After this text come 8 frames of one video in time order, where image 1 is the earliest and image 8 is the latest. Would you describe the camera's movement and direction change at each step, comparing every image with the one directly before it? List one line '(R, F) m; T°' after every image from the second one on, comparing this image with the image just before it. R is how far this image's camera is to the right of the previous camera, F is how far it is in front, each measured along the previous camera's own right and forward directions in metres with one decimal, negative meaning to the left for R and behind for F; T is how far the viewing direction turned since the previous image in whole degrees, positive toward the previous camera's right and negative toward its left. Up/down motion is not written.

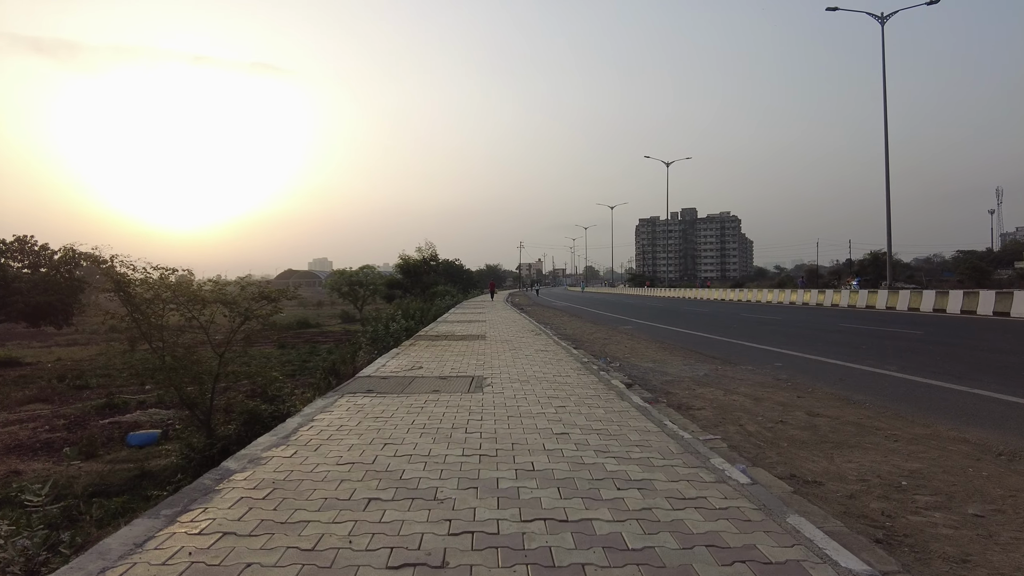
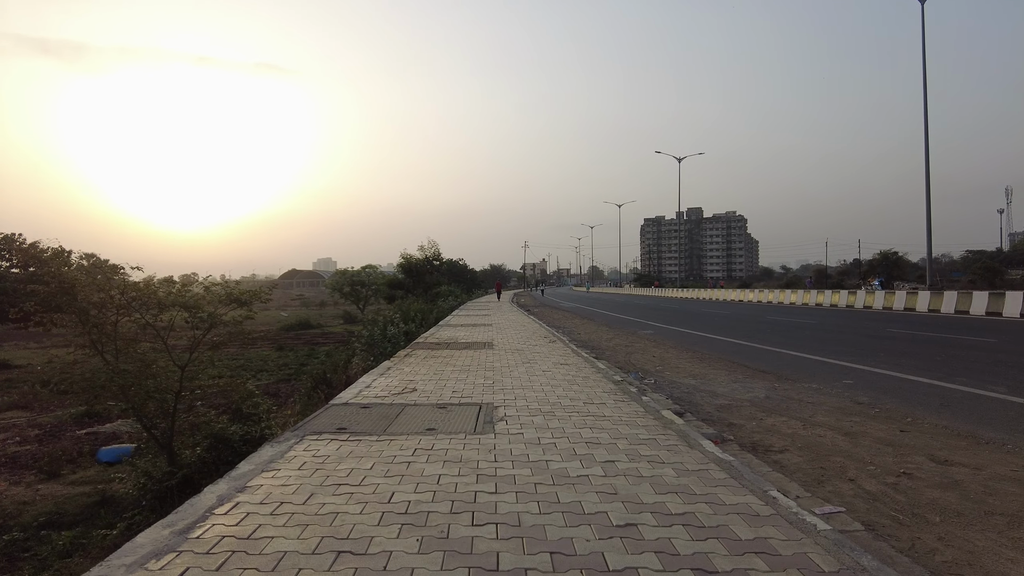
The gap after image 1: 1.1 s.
(-0.1, +1.6) m; 0°
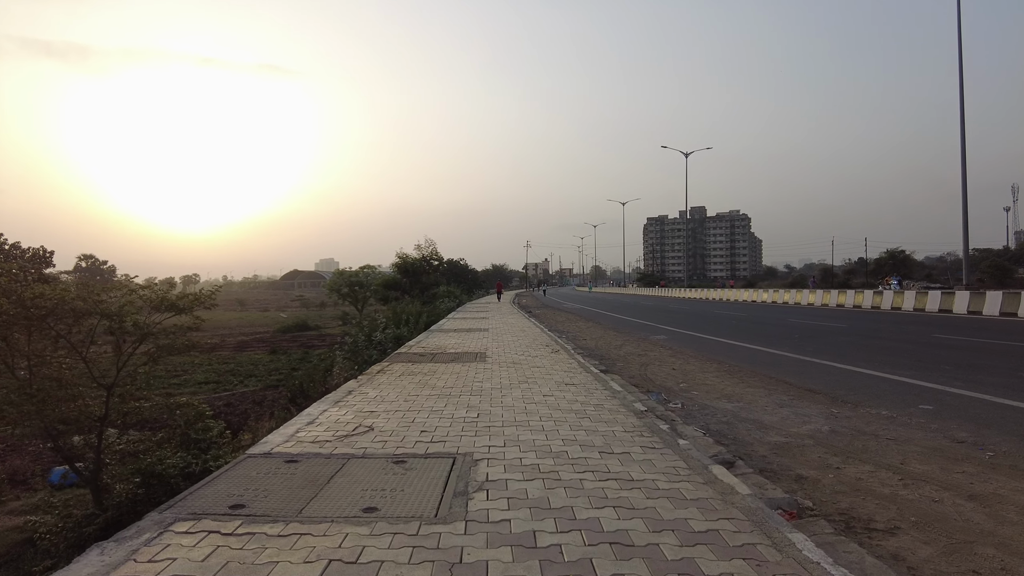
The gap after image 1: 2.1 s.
(+0.1, +1.6) m; 0°
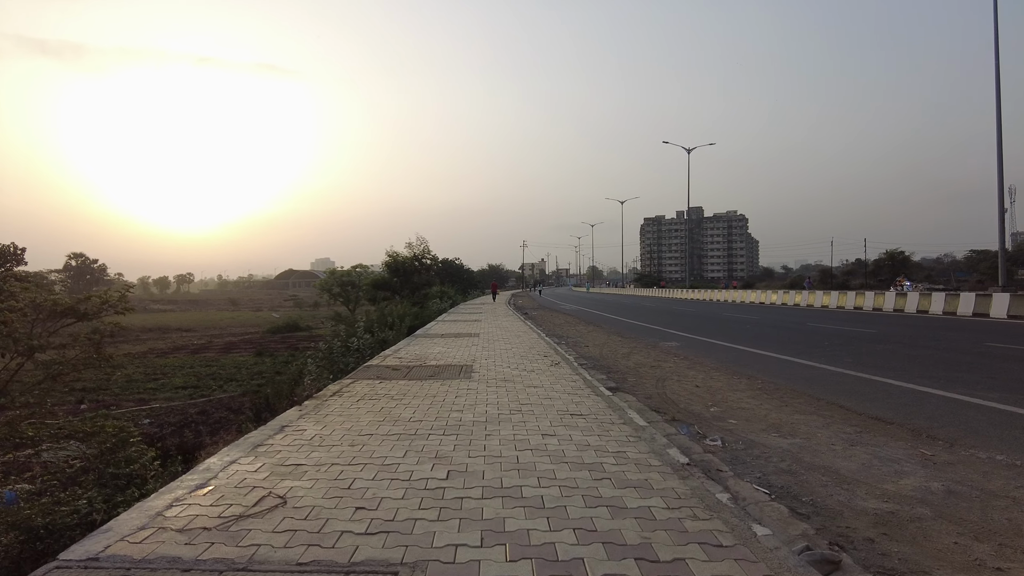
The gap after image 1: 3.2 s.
(+0.1, +1.6) m; 0°
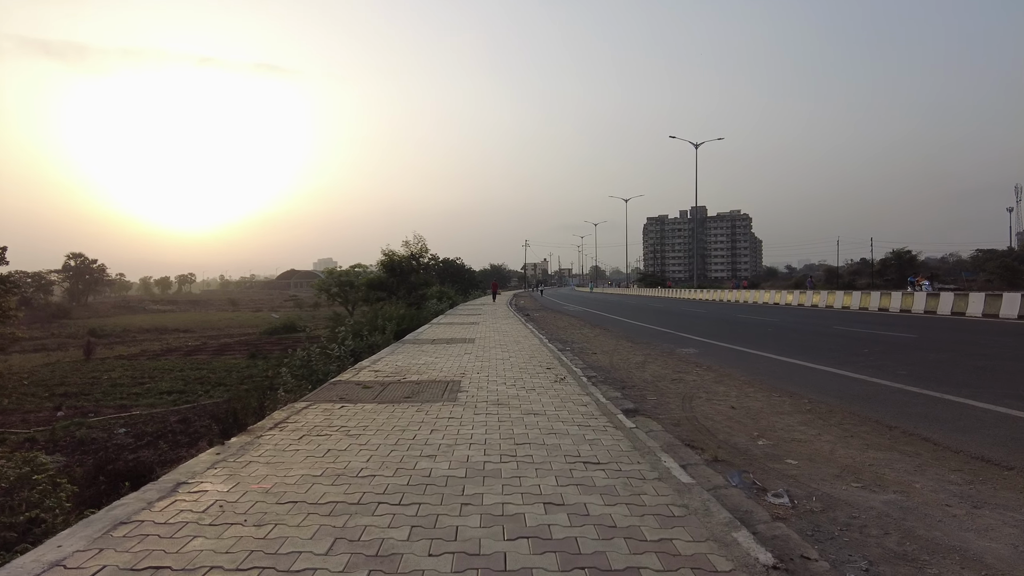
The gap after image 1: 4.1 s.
(+0.1, +1.4) m; 0°
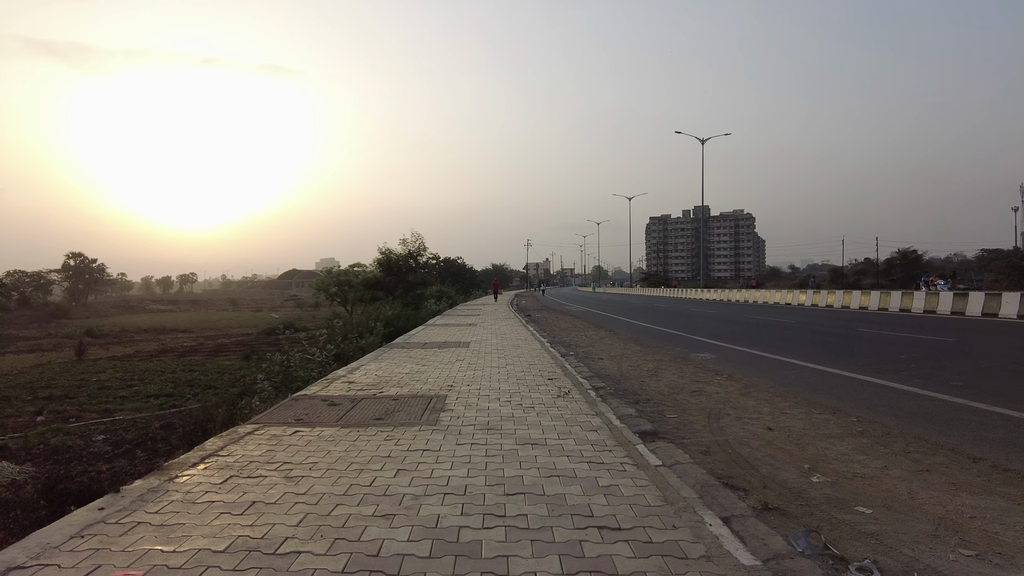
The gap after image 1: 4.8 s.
(+0.1, +1.1) m; 0°
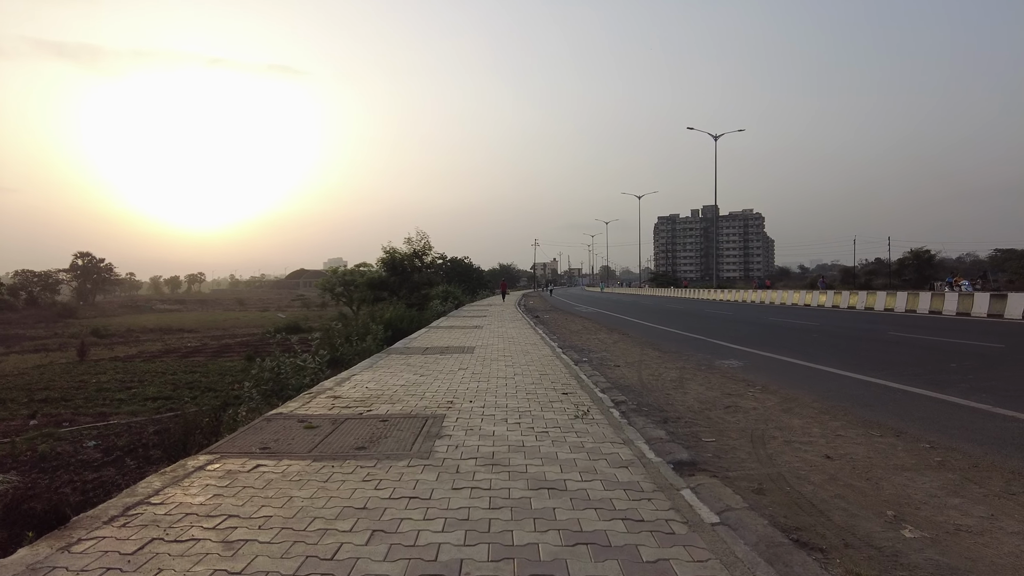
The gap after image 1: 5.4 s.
(0.0, +0.9) m; -1°
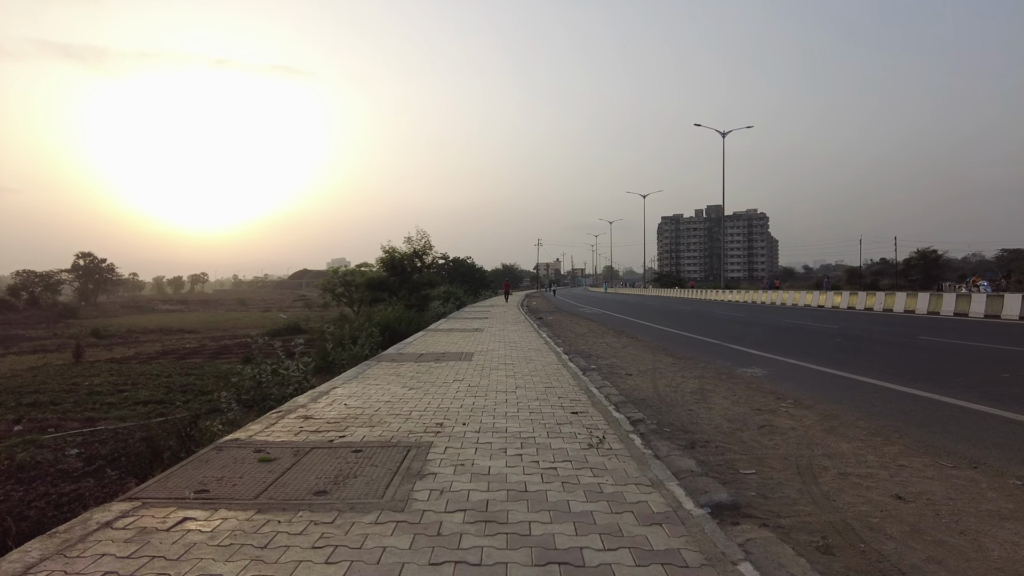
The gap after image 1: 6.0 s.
(0.0, +0.9) m; 0°
